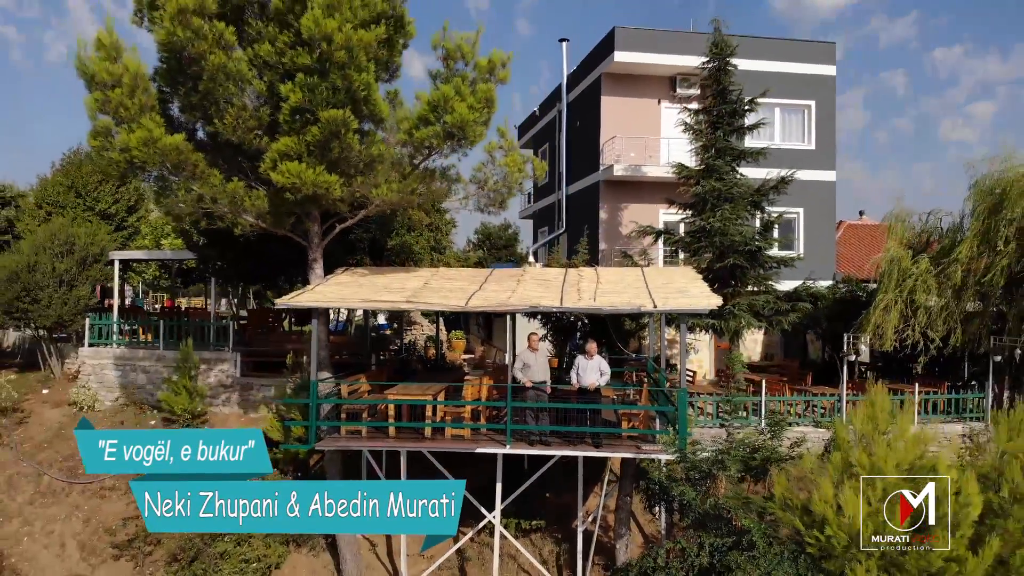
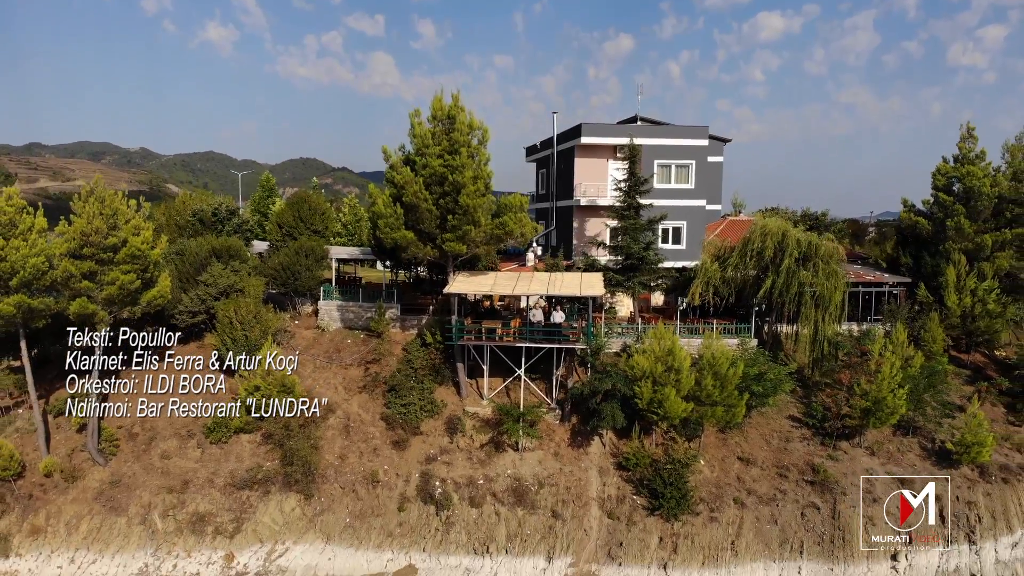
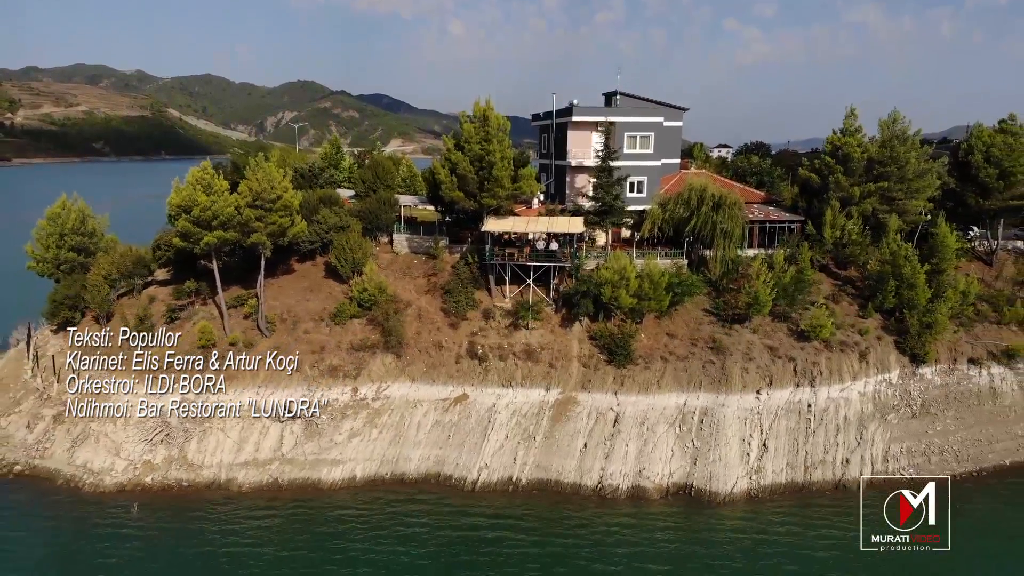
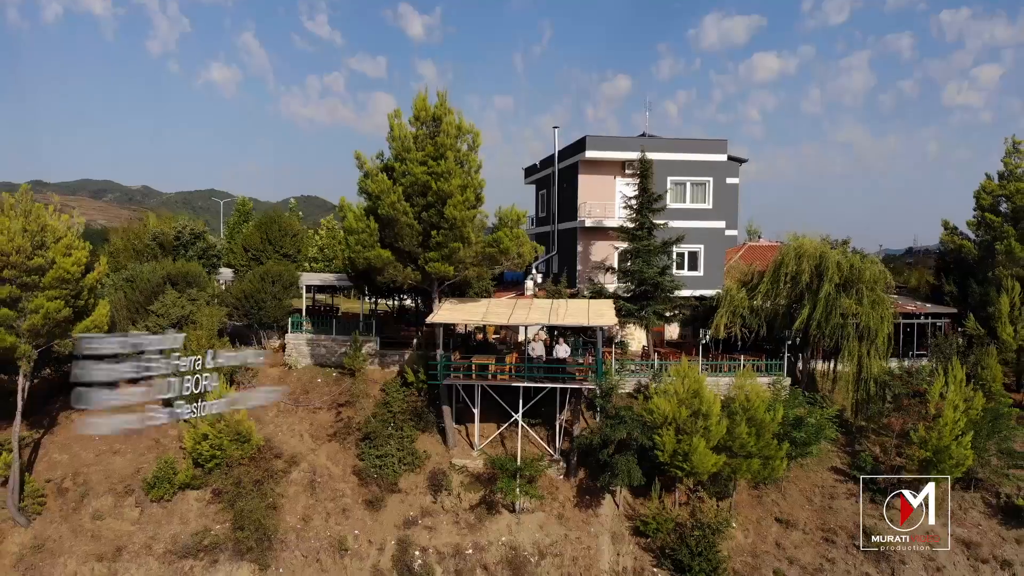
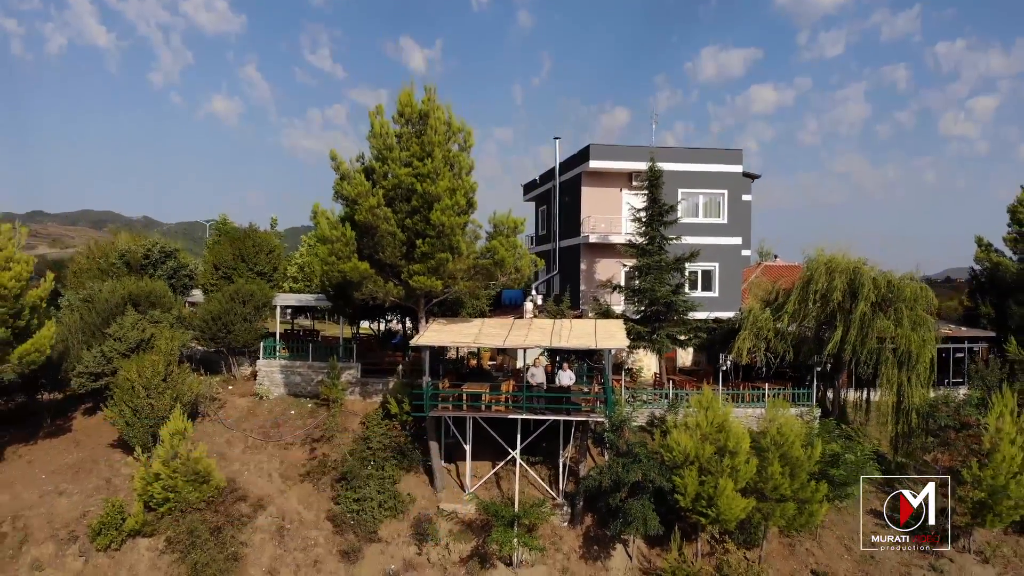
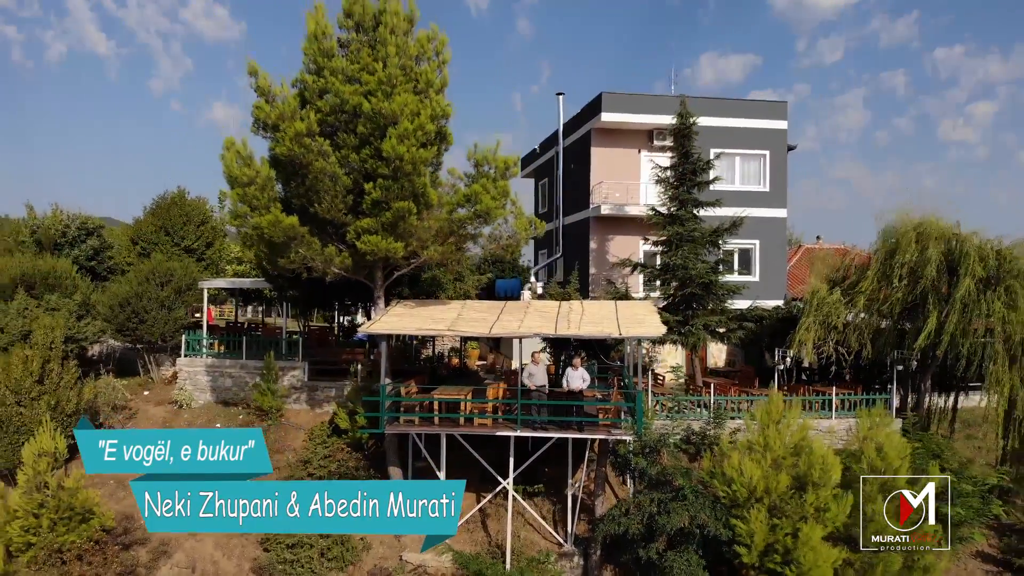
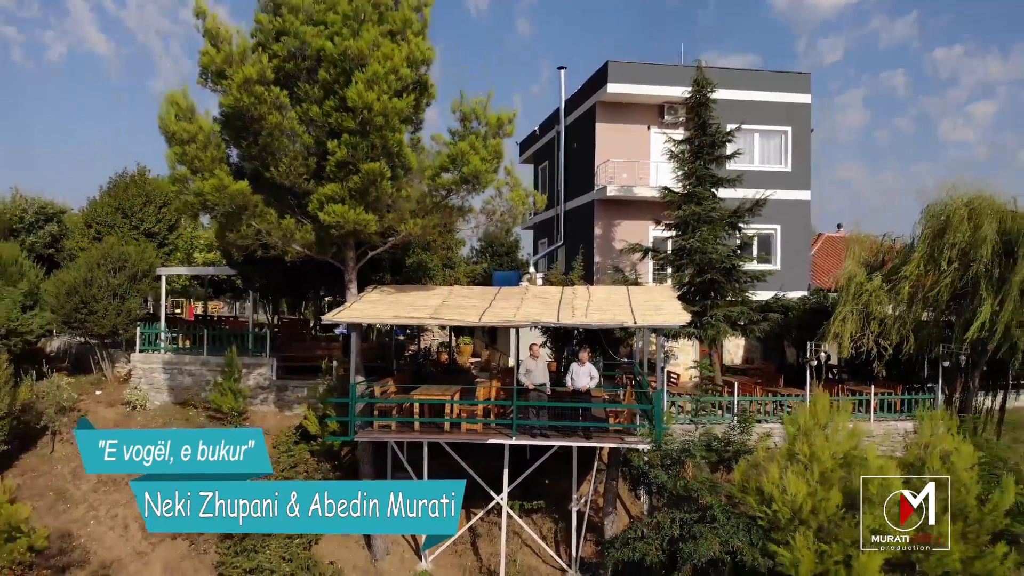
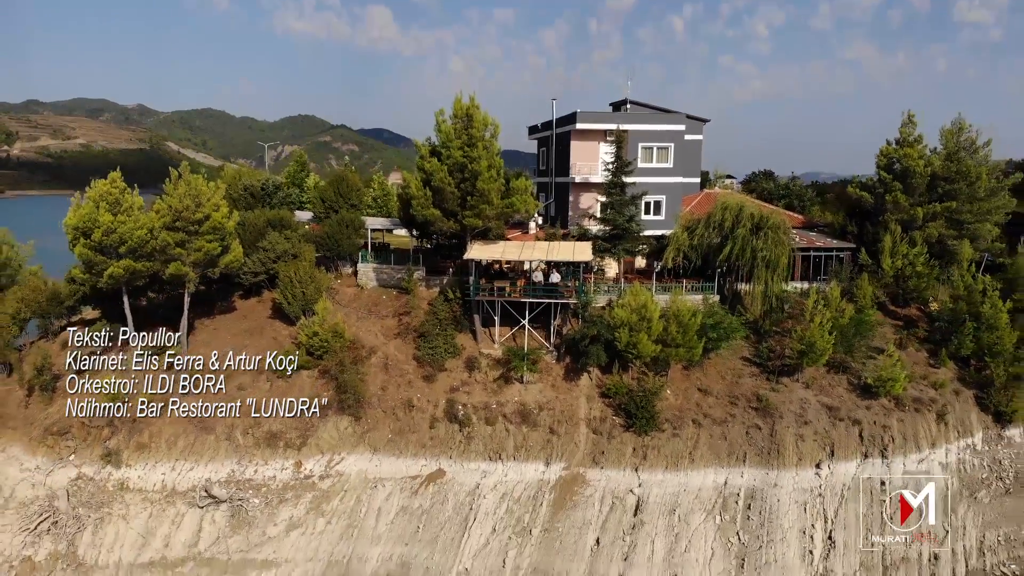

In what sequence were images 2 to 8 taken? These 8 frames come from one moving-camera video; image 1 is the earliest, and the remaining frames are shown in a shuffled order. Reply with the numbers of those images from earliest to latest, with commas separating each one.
7, 6, 5, 4, 2, 8, 3
